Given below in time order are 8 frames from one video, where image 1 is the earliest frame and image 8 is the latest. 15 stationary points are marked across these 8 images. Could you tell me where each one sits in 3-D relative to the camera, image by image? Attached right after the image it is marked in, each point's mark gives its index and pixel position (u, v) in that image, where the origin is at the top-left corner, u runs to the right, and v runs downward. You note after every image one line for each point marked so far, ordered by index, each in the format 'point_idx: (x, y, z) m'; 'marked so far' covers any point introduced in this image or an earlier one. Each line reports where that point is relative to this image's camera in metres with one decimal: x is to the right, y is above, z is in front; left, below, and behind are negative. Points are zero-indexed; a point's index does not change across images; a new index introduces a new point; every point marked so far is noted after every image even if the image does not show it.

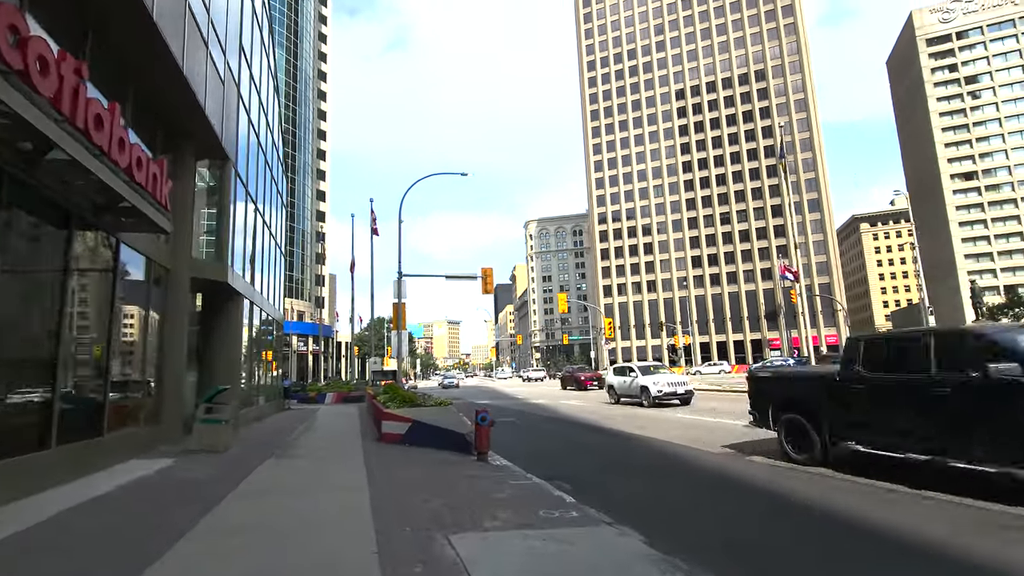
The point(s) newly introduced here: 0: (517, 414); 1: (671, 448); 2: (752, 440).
0: (+0.3, -4.6, +19.0) m
1: (+3.5, -3.4, +11.4) m
2: (+5.4, -3.3, +11.5) m
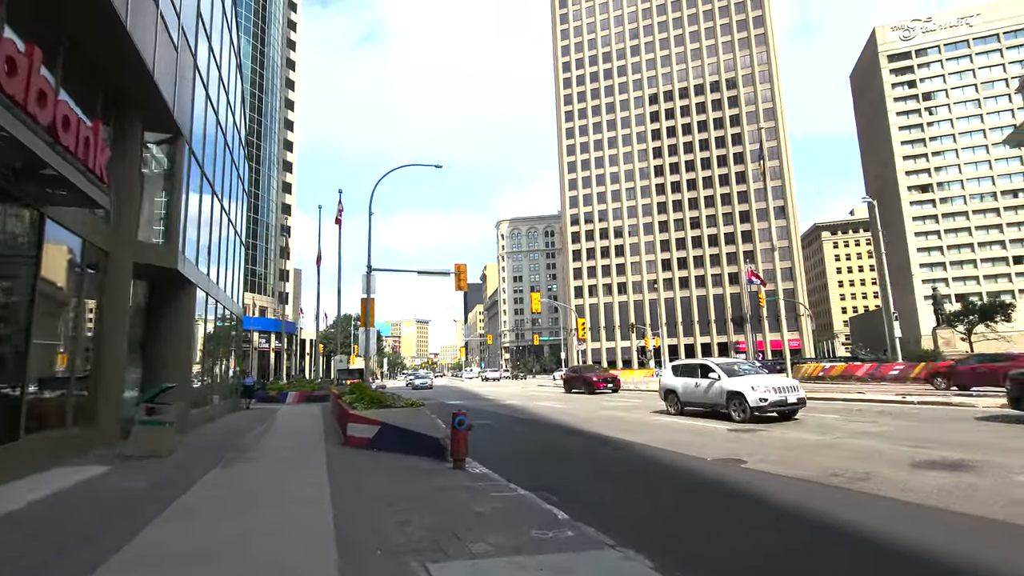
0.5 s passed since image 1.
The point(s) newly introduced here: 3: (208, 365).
0: (-0.7, -4.5, +18.2) m
1: (+3.0, -3.3, +10.8) m
2: (+4.9, -3.3, +11.0) m
3: (-11.1, -2.8, +18.9) m
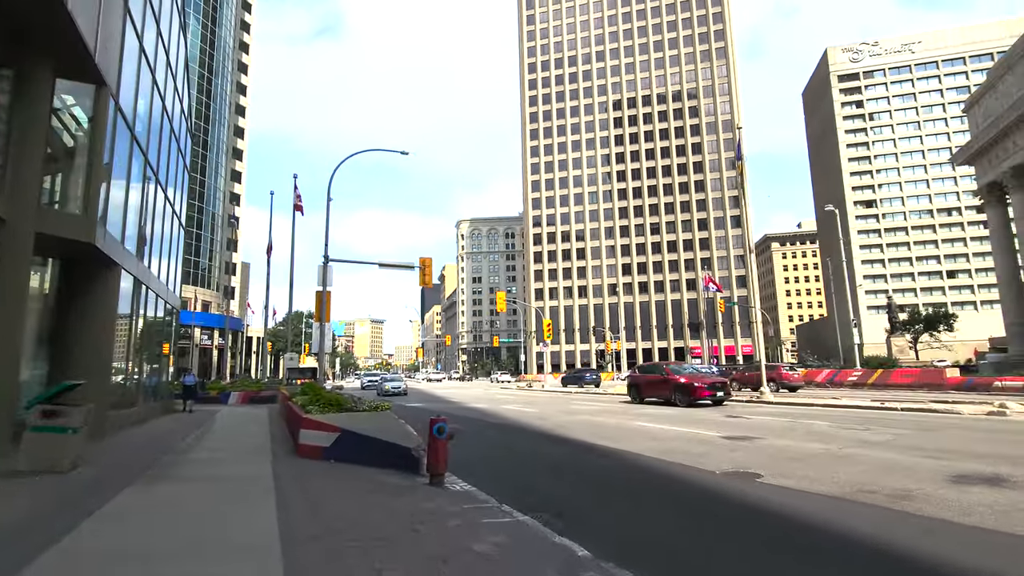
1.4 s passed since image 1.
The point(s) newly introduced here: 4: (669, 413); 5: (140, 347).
0: (-1.7, -4.3, +16.9) m
1: (+2.6, -3.2, +9.8) m
2: (+4.4, -3.2, +10.2) m
3: (-12.1, -2.4, +16.7) m
4: (+5.3, -4.1, +17.1) m
5: (-12.3, -2.0, +17.0) m
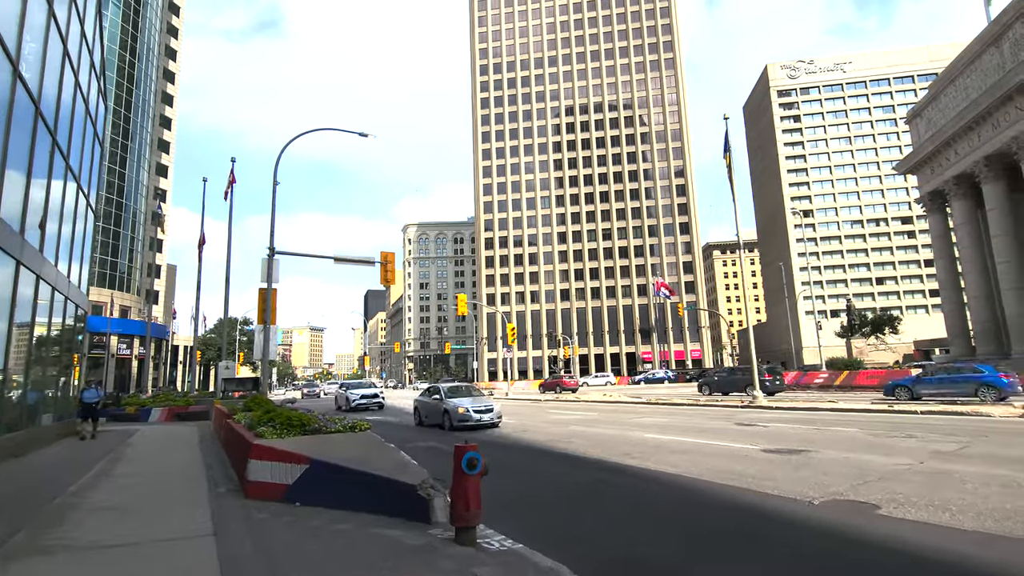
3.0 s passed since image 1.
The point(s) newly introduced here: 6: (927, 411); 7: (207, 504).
0: (-2.2, -4.2, +14.6) m
1: (+2.8, -3.0, +8.1) m
2: (+4.6, -3.0, +8.6) m
3: (-12.5, -2.2, +13.4) m
4: (+4.8, -4.0, +15.6) m
5: (-12.7, -1.8, +13.6) m
6: (+11.1, -3.3, +13.8) m
7: (-4.0, -2.9, +6.9) m
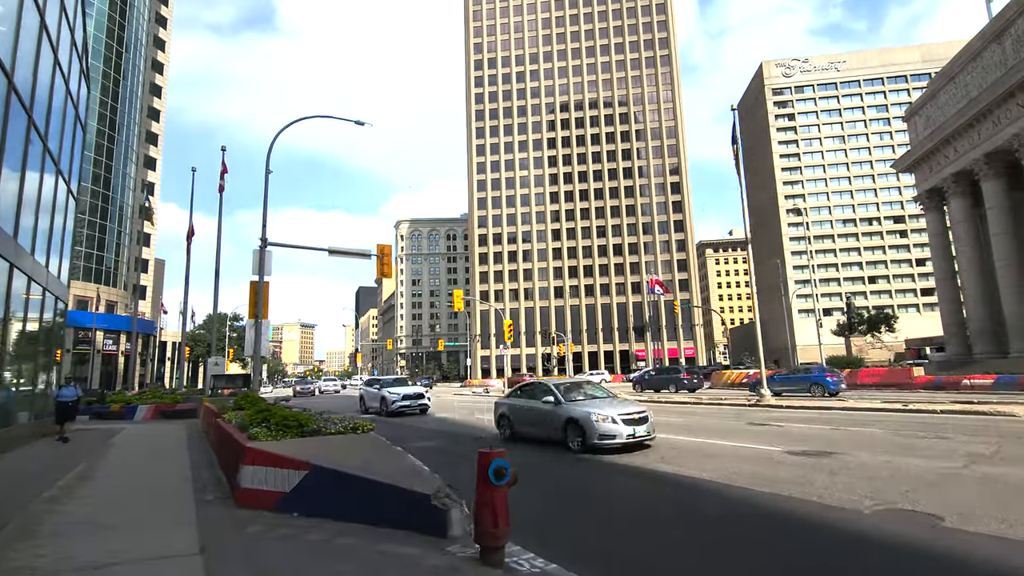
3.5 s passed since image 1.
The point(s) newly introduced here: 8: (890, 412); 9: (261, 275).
0: (-2.1, -4.0, +14.0) m
1: (+3.0, -2.8, +7.5) m
2: (+4.8, -2.8, +8.1) m
3: (-12.4, -1.9, +12.6) m
4: (+4.8, -3.9, +15.1) m
5: (-12.6, -1.5, +12.8) m
6: (+11.2, -3.2, +13.4) m
7: (-3.8, -2.7, +6.2) m
8: (+10.1, -3.3, +13.8) m
9: (-8.5, +0.5, +17.5) m
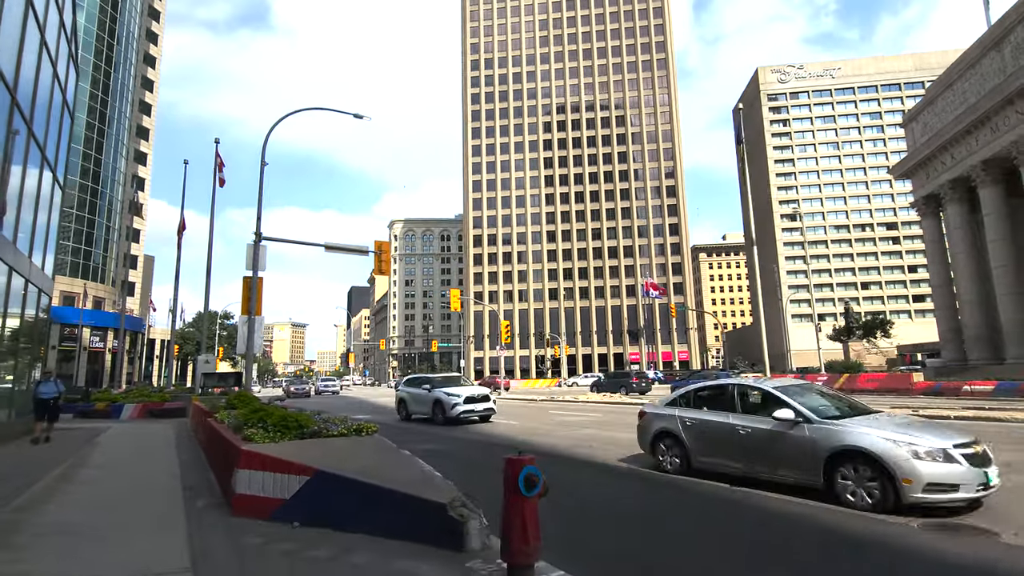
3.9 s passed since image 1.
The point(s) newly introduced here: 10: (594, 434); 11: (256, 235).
0: (-2.0, -3.9, +13.5) m
1: (+3.2, -2.8, +7.1) m
2: (+5.0, -2.8, +7.7) m
3: (-12.3, -1.7, +12.0) m
4: (+4.9, -3.9, +14.7) m
5: (-12.5, -1.3, +12.2) m
6: (+11.3, -3.3, +13.1) m
7: (-3.6, -2.6, +5.8) m
8: (+10.1, -3.4, +13.5) m
9: (-8.5, +0.6, +17.0) m
10: (+2.2, -3.9, +14.0) m
11: (-8.6, +1.8, +17.3) m
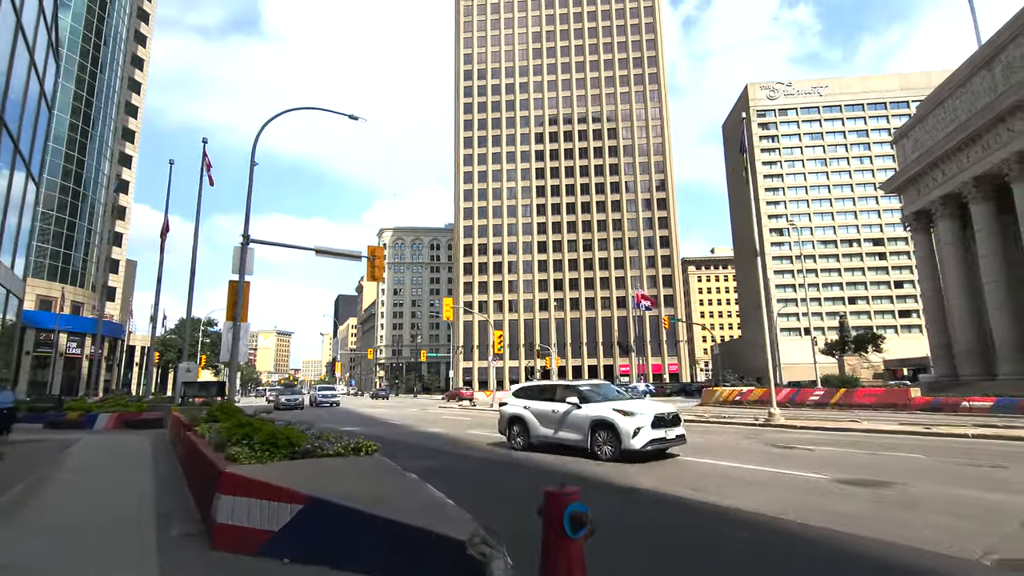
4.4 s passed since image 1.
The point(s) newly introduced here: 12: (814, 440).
0: (-2.0, -4.1, +12.8) m
1: (+3.3, -2.9, +6.5) m
2: (+5.1, -3.0, +7.2) m
3: (-12.2, -1.7, +11.1) m
4: (+4.8, -4.2, +14.1) m
5: (-12.4, -1.3, +11.3) m
6: (+11.3, -3.6, +12.7) m
7: (-3.4, -2.6, +5.0) m
8: (+10.1, -3.7, +13.1) m
9: (-8.5, +0.5, +16.2) m
10: (+2.1, -4.1, +13.3) m
11: (-8.6, +1.6, +16.5) m
12: (+7.3, -3.7, +12.7) m
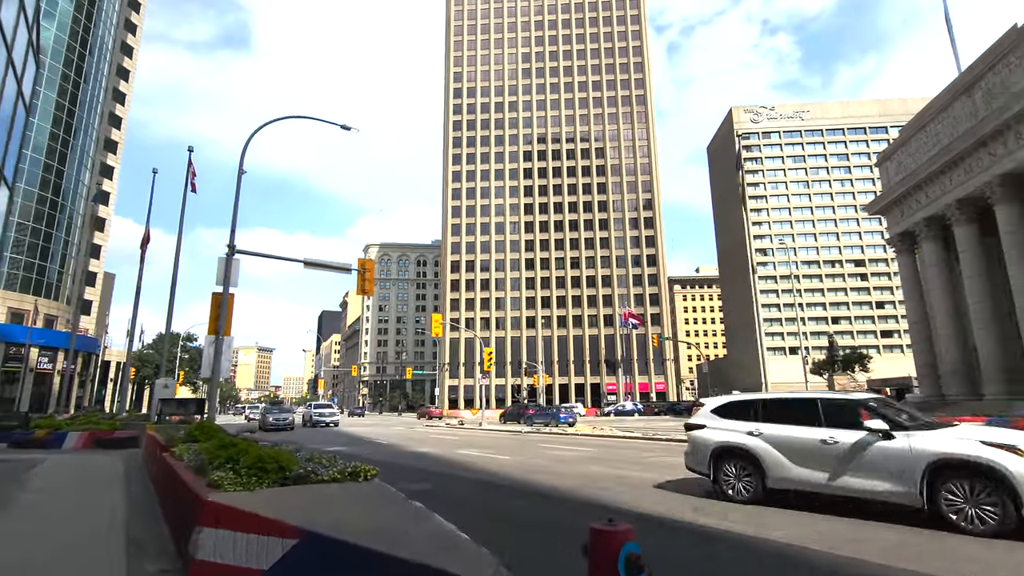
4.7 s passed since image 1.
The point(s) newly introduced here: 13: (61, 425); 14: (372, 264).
0: (-2.1, -4.4, +12.1) m
1: (+3.5, -3.1, +6.1) m
2: (+5.2, -3.2, +6.8) m
3: (-12.2, -1.9, +10.2) m
4: (+4.7, -4.6, +13.7) m
5: (-12.4, -1.5, +10.5) m
6: (+11.2, -4.0, +12.4) m
7: (-3.3, -2.6, +4.4) m
8: (+10.0, -4.2, +12.8) m
9: (-8.6, +0.1, +15.5) m
10: (+2.0, -4.5, +12.8) m
11: (-8.7, +1.2, +15.9) m
12: (+7.3, -4.1, +12.4) m
13: (-17.6, -5.3, +20.0) m
14: (-4.9, +0.8, +18.1) m
